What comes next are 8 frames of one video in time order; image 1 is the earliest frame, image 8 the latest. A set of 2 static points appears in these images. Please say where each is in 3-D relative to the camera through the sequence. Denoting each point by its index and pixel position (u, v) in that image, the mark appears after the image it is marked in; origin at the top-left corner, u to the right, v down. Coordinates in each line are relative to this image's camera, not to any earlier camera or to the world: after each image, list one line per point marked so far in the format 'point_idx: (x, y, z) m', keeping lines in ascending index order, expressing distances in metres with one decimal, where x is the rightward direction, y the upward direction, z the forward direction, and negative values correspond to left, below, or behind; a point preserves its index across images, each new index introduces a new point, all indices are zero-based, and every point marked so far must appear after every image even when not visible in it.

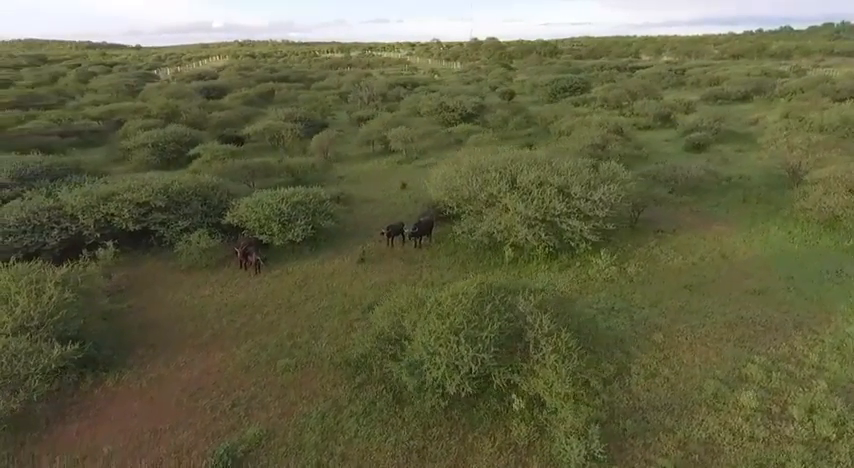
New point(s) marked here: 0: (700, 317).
0: (+7.0, -2.1, +13.6) m
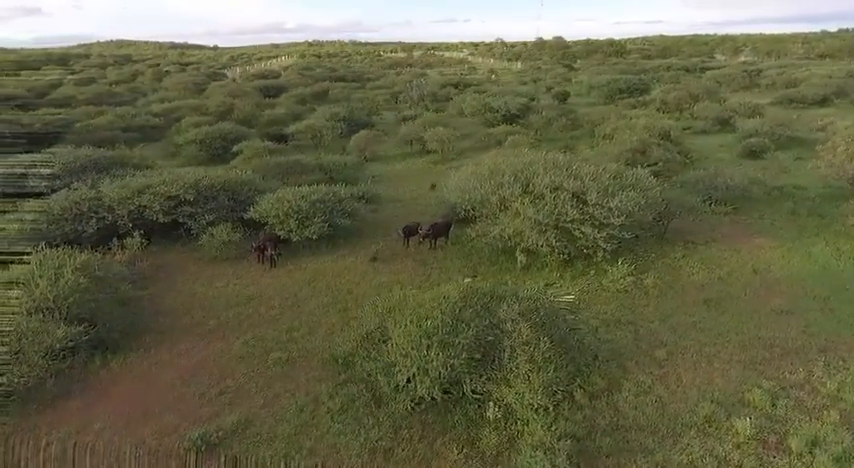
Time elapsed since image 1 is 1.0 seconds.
0: (+6.9, -2.4, +12.8) m
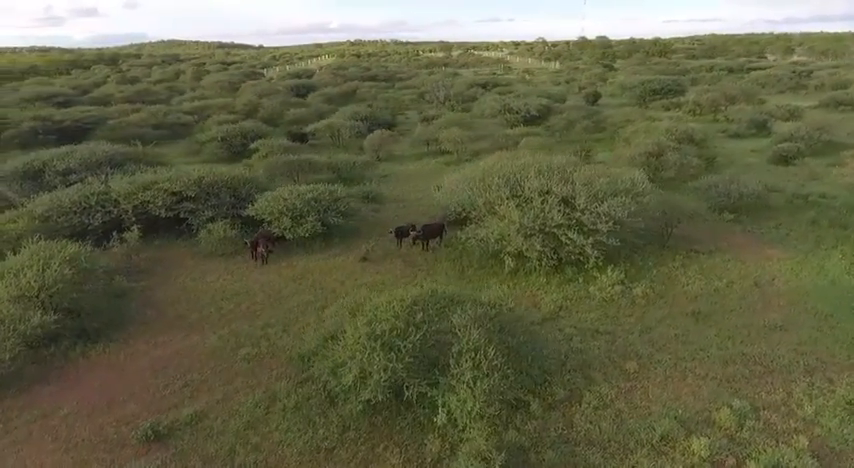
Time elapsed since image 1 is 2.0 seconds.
0: (+6.2, -2.7, +12.3) m
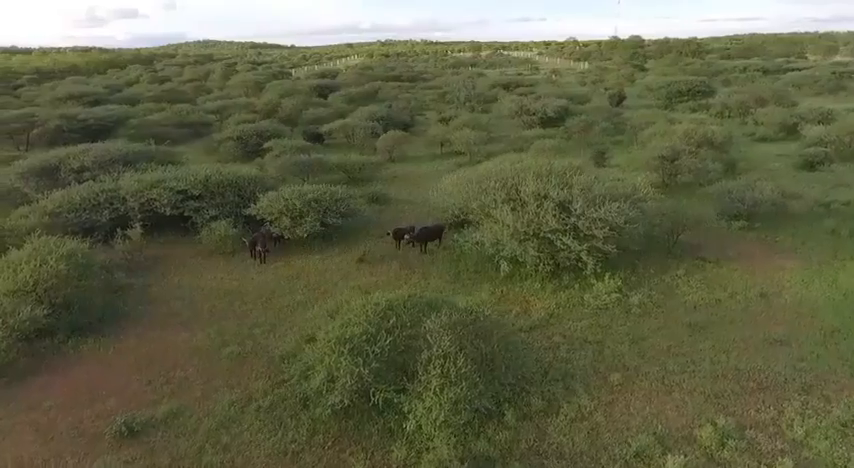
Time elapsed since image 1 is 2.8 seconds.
0: (+5.8, -2.8, +11.9) m
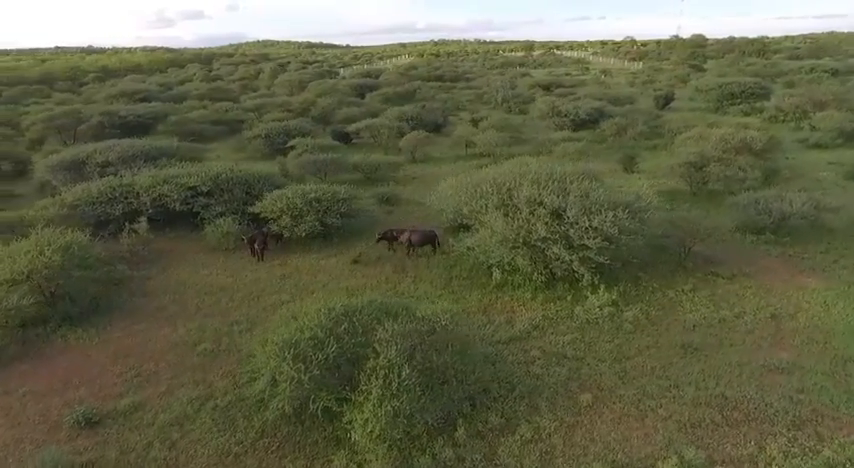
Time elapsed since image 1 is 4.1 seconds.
0: (+5.0, -3.1, +11.1) m
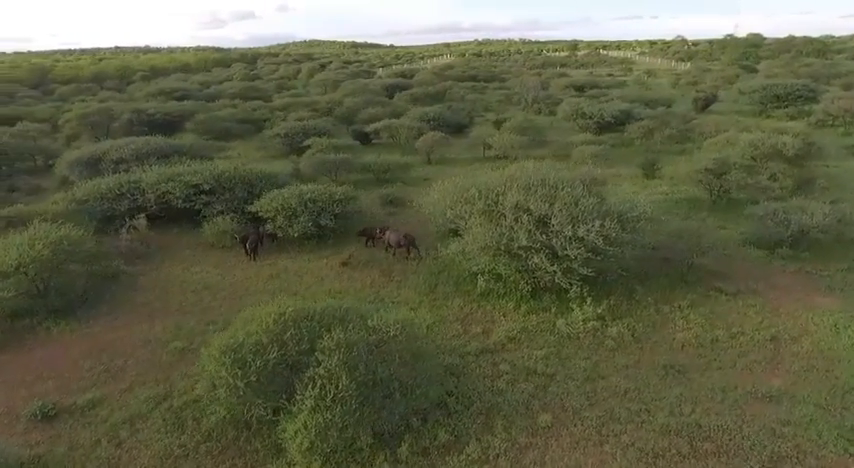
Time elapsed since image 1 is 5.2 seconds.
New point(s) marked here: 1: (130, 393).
0: (+4.1, -3.4, +10.4) m
1: (-6.2, -3.3, +10.9) m
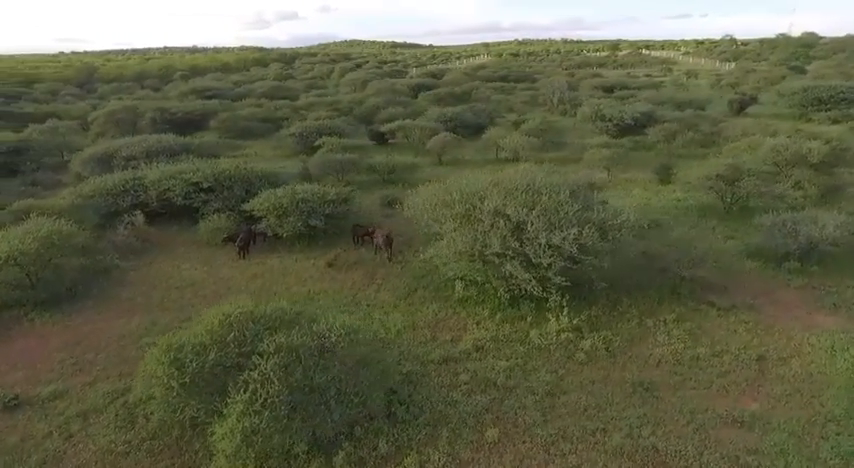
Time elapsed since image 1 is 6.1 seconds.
0: (+3.1, -3.6, +9.9) m
1: (-7.1, -3.2, +11.2) m
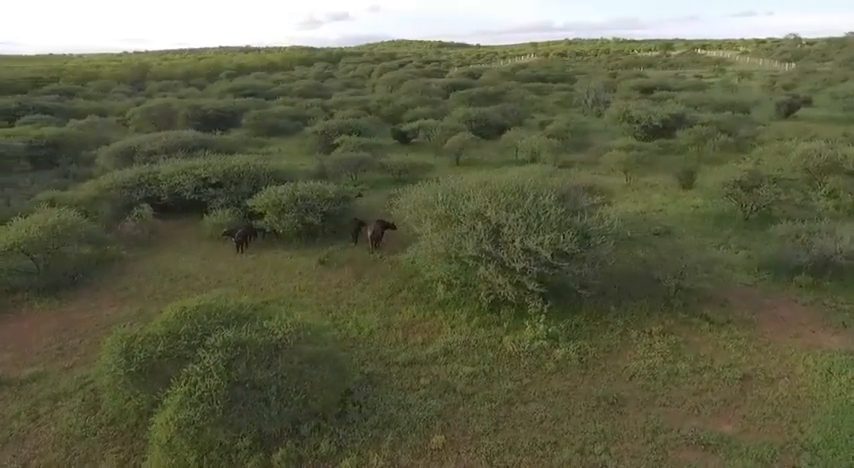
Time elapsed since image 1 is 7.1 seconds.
0: (+2.1, -3.7, +9.5) m
1: (-7.9, -3.0, +11.6) m
